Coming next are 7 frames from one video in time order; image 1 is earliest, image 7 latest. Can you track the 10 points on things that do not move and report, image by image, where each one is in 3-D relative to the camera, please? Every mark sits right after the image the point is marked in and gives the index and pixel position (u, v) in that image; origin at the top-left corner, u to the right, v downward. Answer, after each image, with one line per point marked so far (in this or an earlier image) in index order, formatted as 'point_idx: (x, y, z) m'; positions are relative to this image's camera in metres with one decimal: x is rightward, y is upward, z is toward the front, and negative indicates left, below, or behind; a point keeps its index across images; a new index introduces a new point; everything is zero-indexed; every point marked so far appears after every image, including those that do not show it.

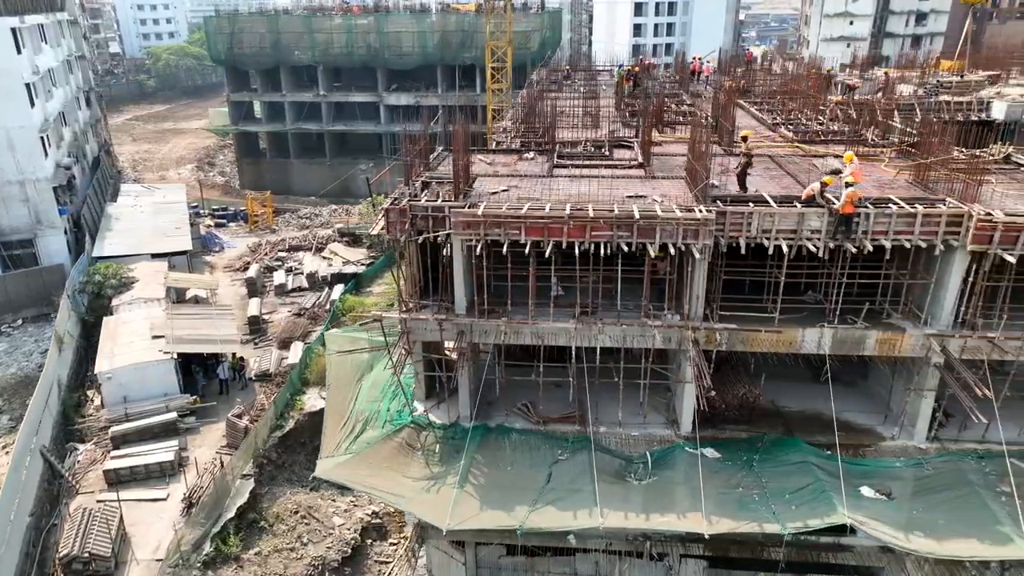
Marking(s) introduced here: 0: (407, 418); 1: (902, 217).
0: (-2.8, -3.5, +19.5) m
1: (+8.8, +1.6, +16.0) m
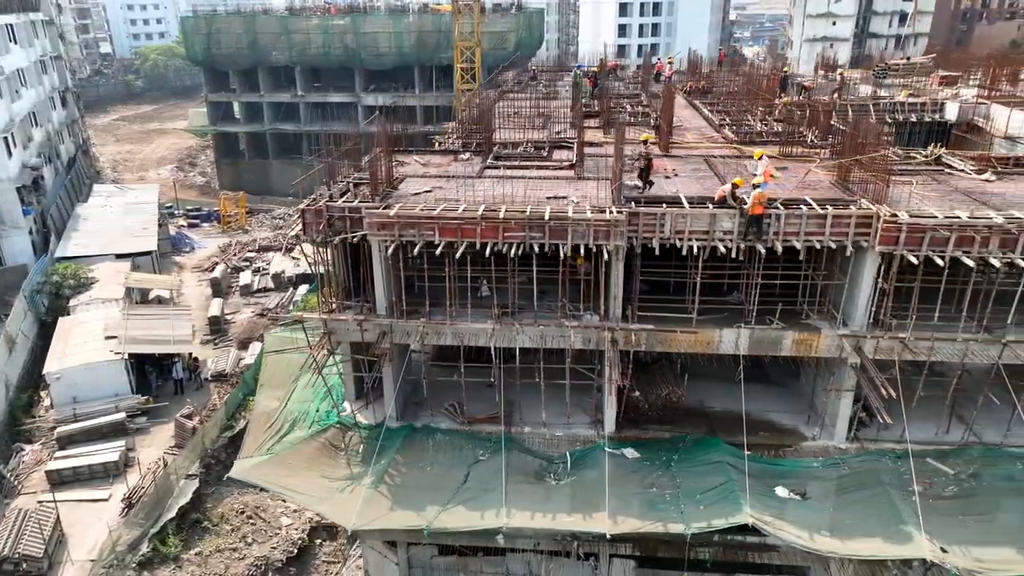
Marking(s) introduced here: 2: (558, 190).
0: (-4.9, -3.6, +19.6) m
1: (+6.8, +1.6, +16.1) m
2: (+1.2, +2.5, +18.4) m
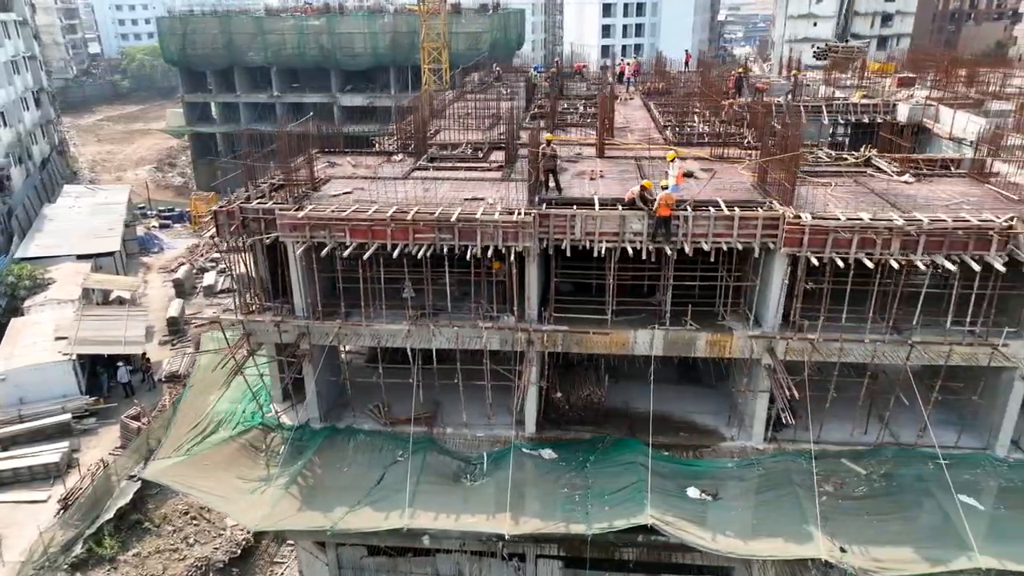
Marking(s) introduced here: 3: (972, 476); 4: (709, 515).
0: (-6.9, -3.6, +19.6) m
1: (+4.7, +1.5, +16.2) m
2: (-0.9, +2.5, +18.4) m
3: (+11.1, -4.5, +17.2) m
4: (+4.5, -5.1, +16.2) m
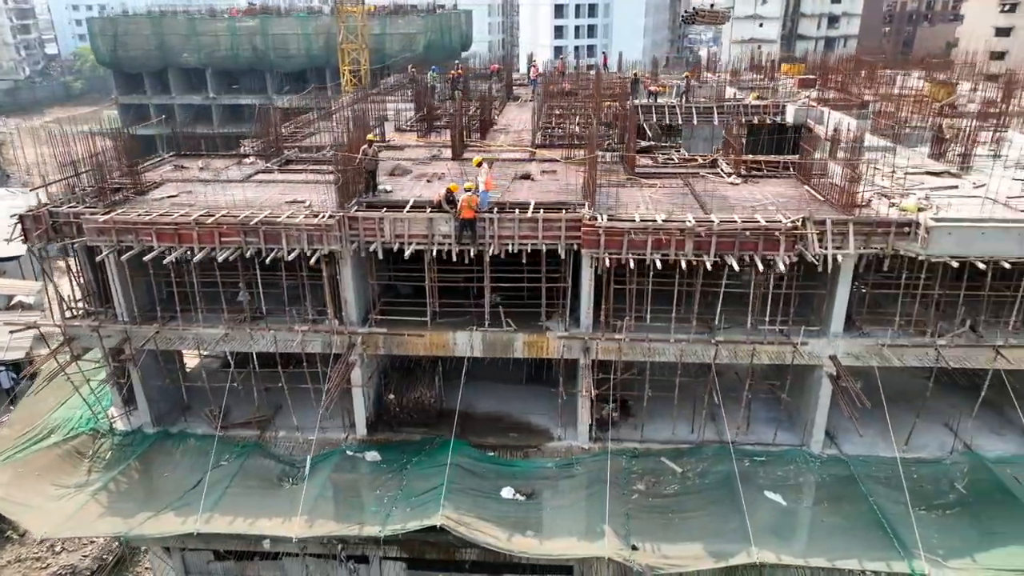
0: (-11.4, -3.7, +19.4) m
1: (+0.3, +1.5, +16.3) m
2: (-5.4, +2.4, +18.4) m
3: (+6.7, -4.5, +17.5) m
4: (+0.1, -5.2, +16.3) m
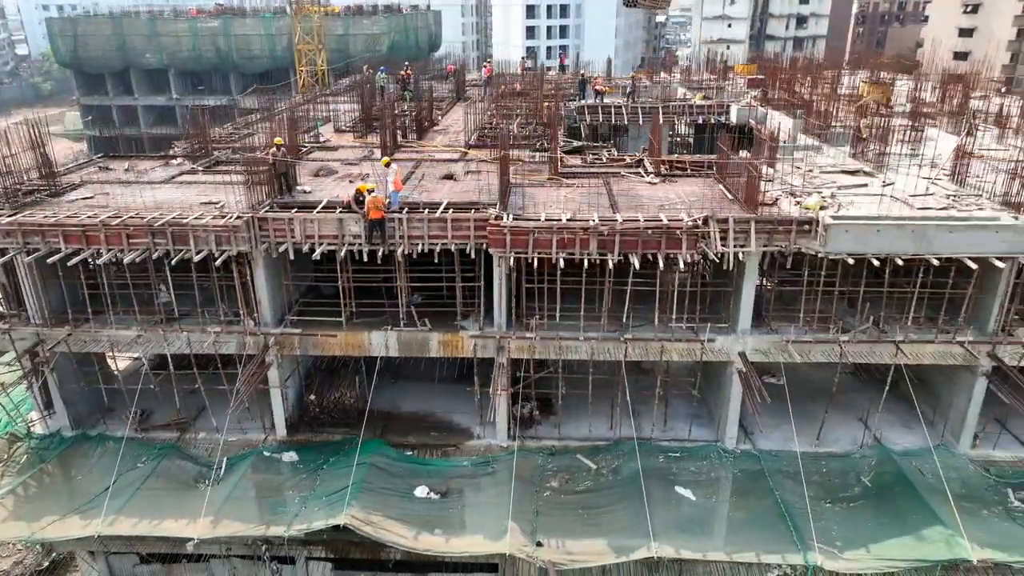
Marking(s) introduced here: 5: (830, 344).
0: (-13.6, -3.8, +19.3) m
1: (-1.8, +1.5, +16.4) m
2: (-7.6, +2.4, +18.4) m
3: (+4.6, -4.4, +17.7) m
4: (-2.0, -5.1, +16.4) m
5: (+7.4, -1.3, +16.6) m
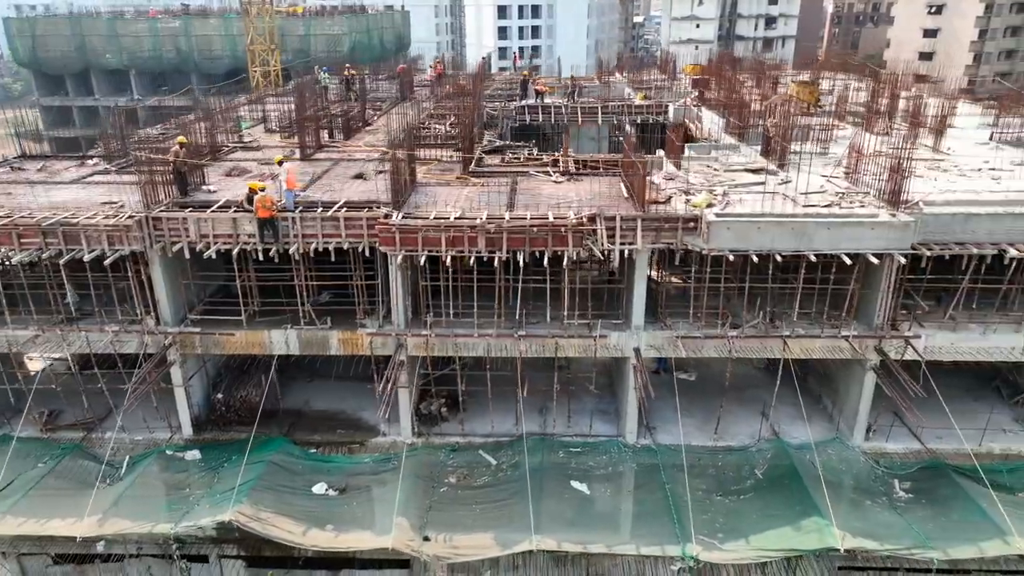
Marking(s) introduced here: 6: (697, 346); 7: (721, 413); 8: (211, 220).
0: (-16.1, -3.8, +19.2) m
1: (-4.3, +1.6, +16.5) m
2: (-10.1, +2.4, +18.4) m
3: (+2.1, -4.4, +17.9) m
4: (-4.4, -5.1, +16.5) m
5: (+4.9, -1.2, +16.9) m
6: (+4.4, -1.4, +17.1) m
7: (+5.8, -3.5, +19.8) m
8: (-7.0, +1.6, +16.6) m
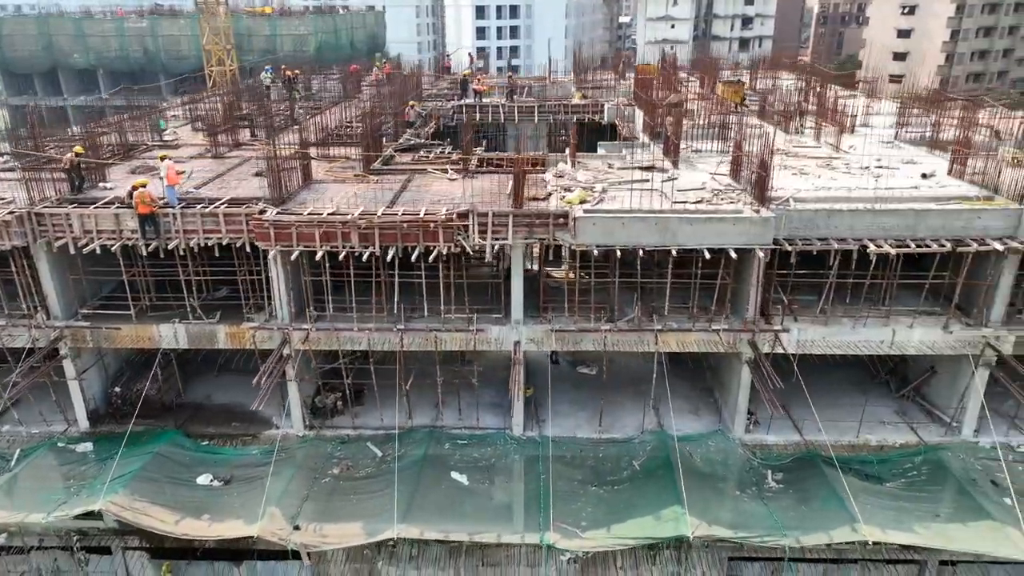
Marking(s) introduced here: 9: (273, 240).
0: (-19.0, -3.7, +19.5) m
1: (-7.3, +1.7, +16.8) m
2: (-13.1, +2.5, +18.7) m
3: (-0.9, -4.2, +18.2) m
4: (-7.4, -5.0, +16.8) m
5: (+2.0, -1.1, +17.3) m
6: (+1.5, -1.3, +17.4) m
7: (+2.9, -3.3, +20.1) m
8: (-9.9, +1.7, +16.9) m
9: (-5.5, +1.1, +16.6) m
